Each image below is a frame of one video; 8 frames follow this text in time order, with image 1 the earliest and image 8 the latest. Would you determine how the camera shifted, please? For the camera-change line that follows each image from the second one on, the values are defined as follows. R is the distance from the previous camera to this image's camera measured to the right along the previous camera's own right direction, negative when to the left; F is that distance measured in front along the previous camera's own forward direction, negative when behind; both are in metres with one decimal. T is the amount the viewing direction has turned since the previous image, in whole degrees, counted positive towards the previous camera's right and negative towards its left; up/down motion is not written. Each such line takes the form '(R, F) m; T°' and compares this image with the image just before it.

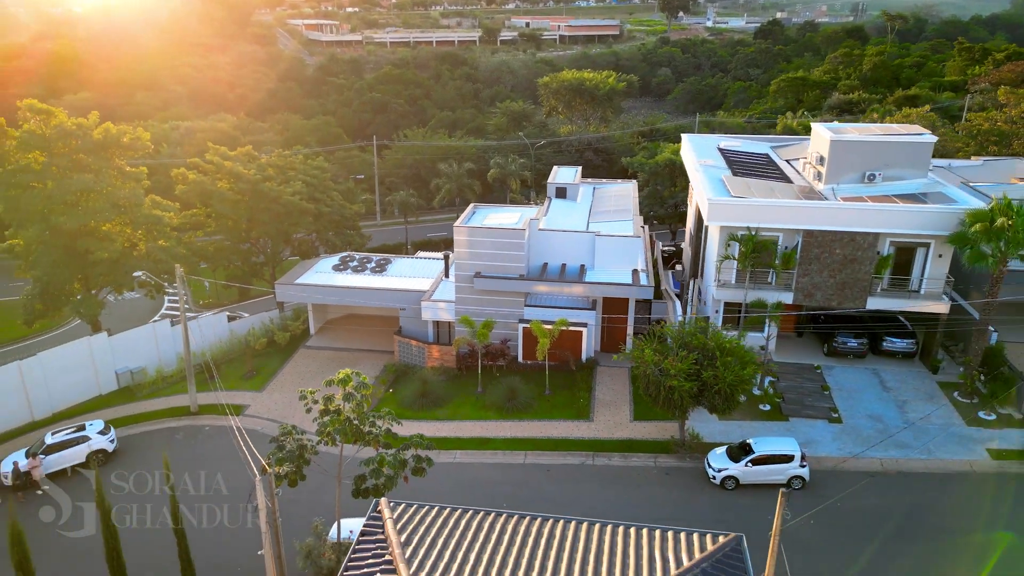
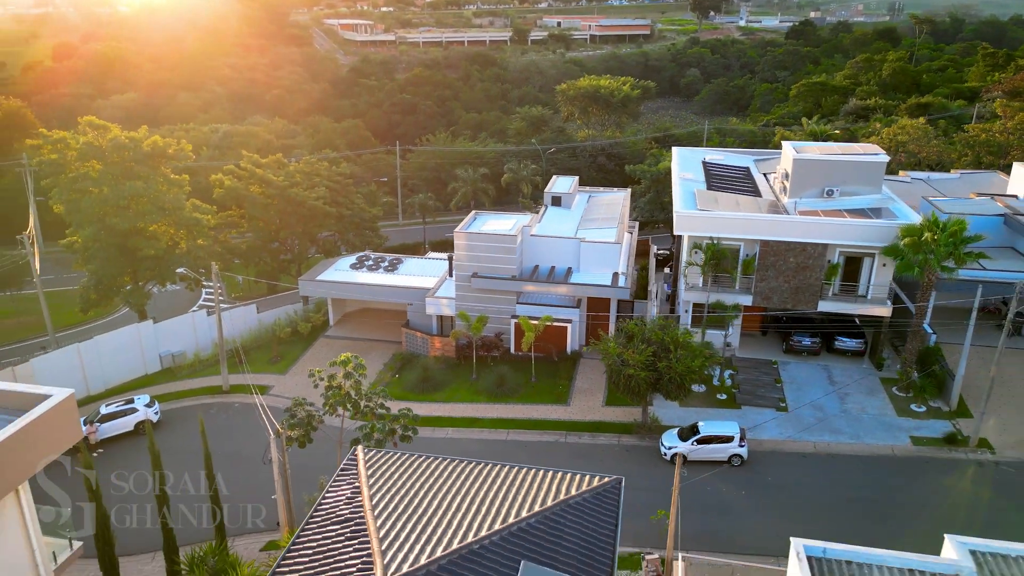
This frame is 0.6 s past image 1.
(+1.7, -3.6) m; -2°
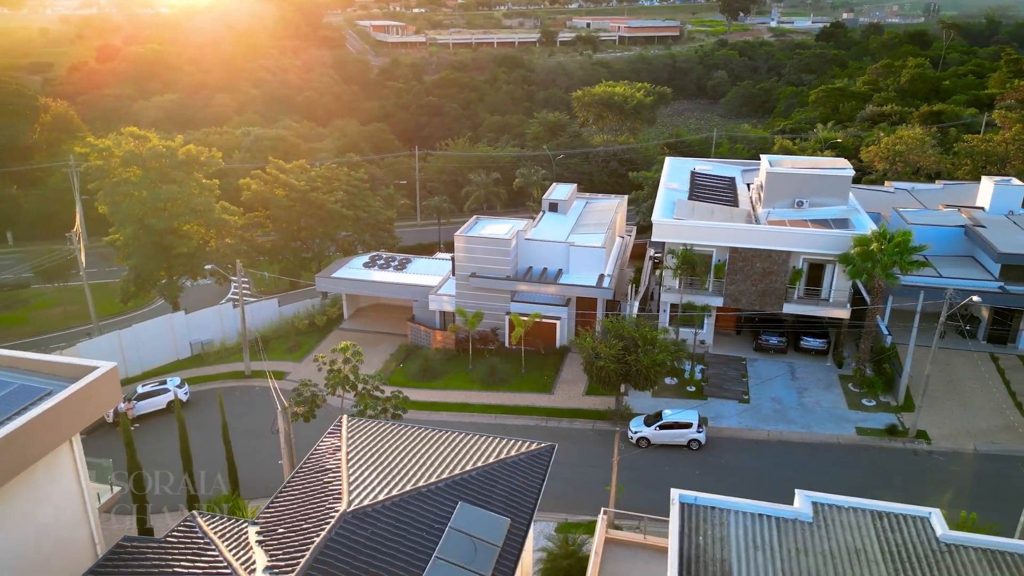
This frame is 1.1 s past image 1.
(+1.7, -3.1) m; -2°
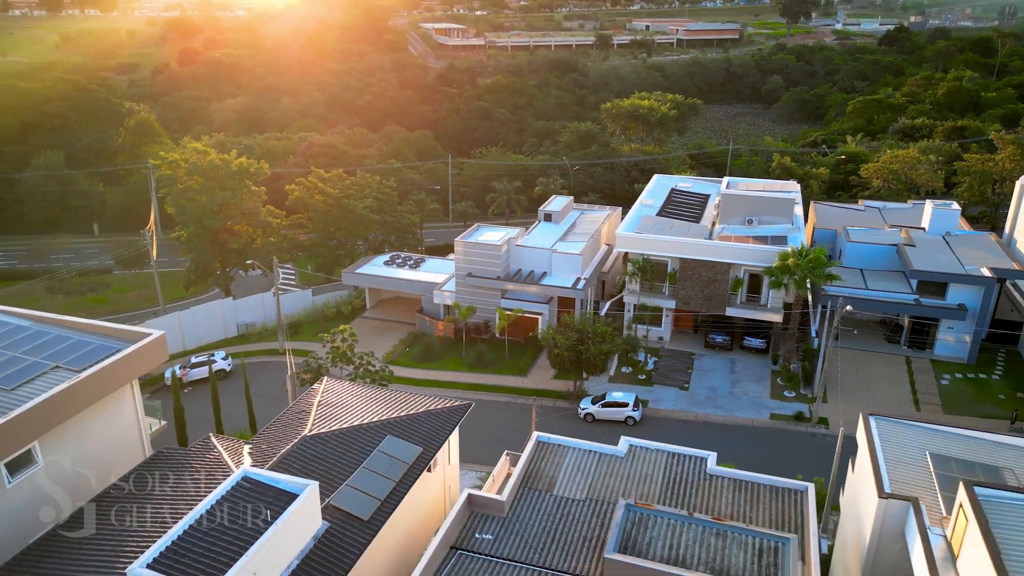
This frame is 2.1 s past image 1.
(+4.0, -6.0) m; -5°
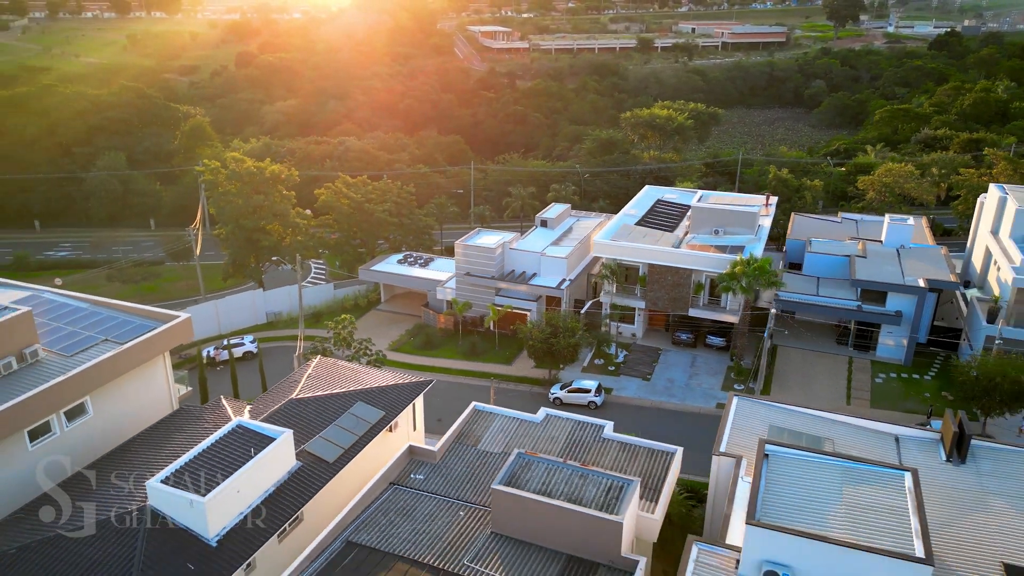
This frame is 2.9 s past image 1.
(+3.5, -4.9) m; -4°
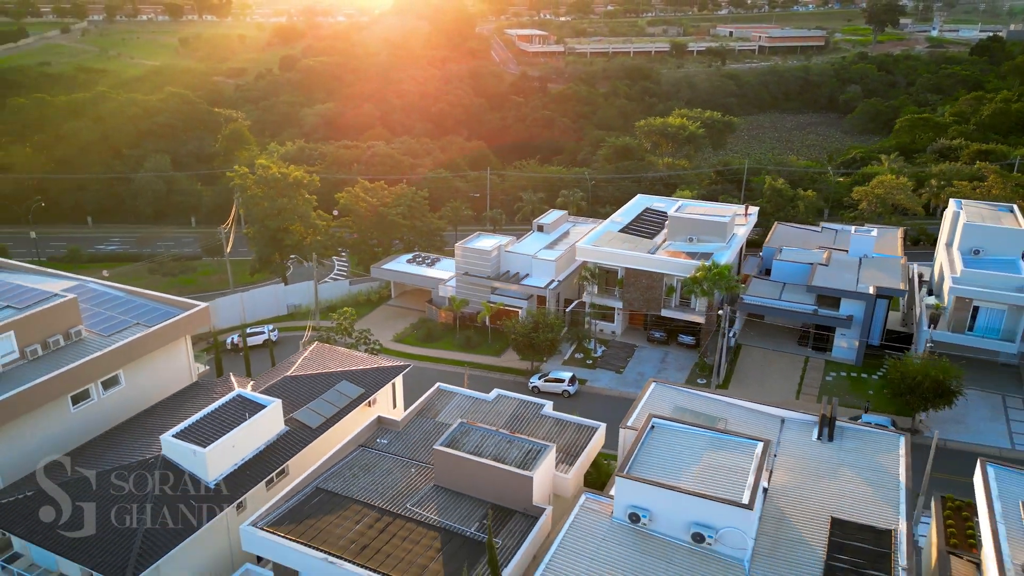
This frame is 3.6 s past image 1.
(+3.2, -4.3) m; -3°
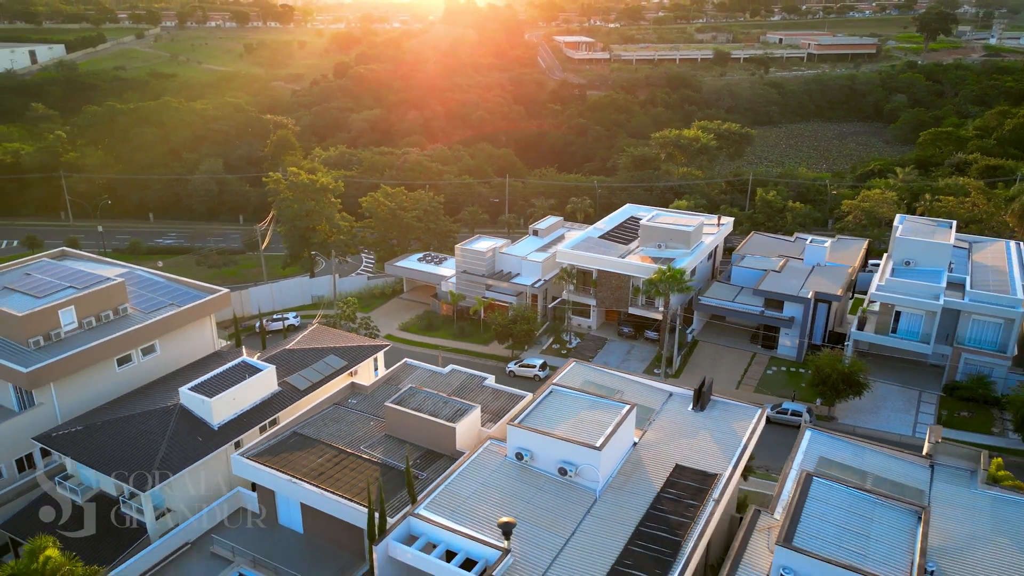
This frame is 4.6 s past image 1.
(+4.8, -6.2) m; -4°
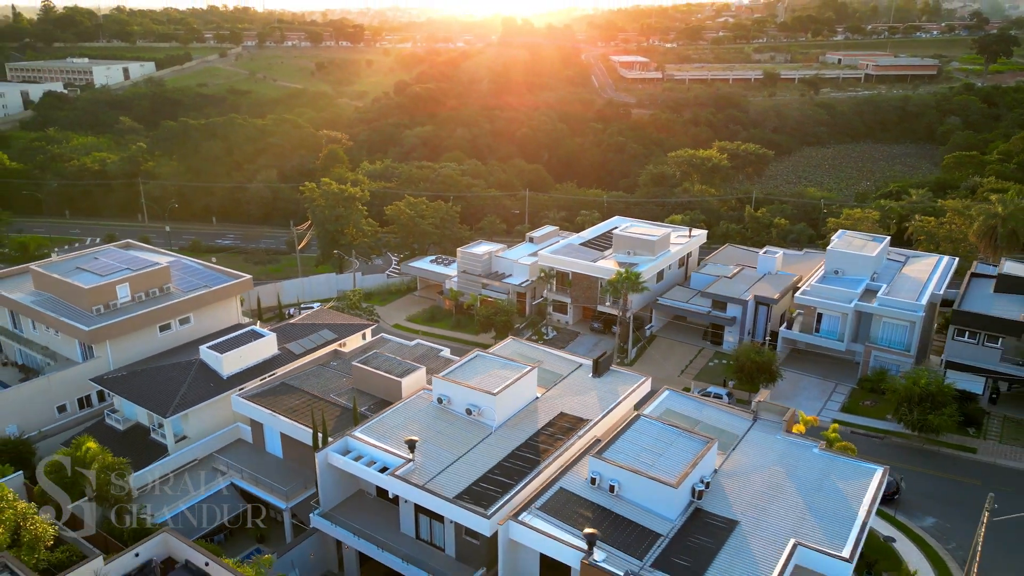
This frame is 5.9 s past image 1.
(+6.4, -7.6) m; -5°
